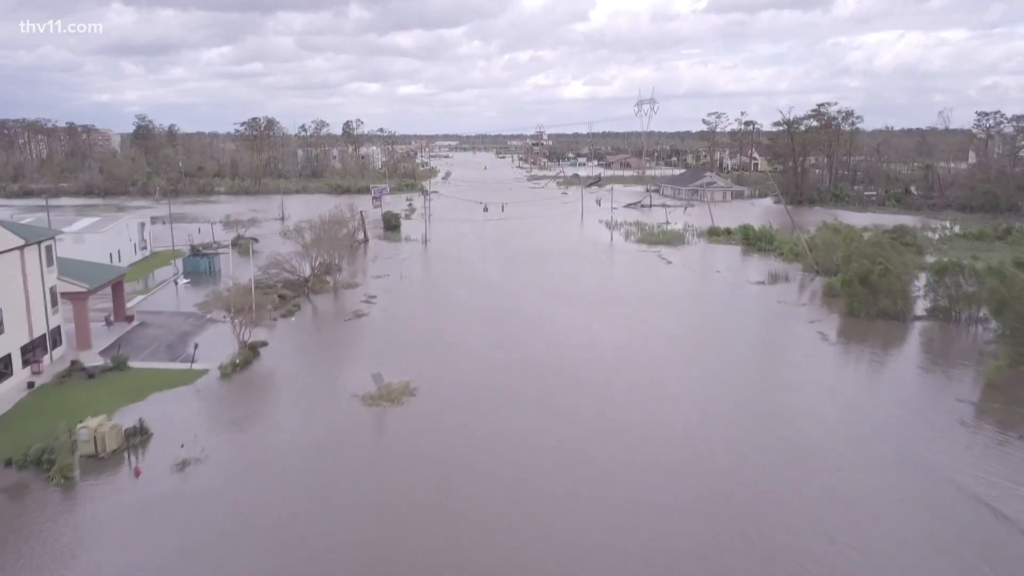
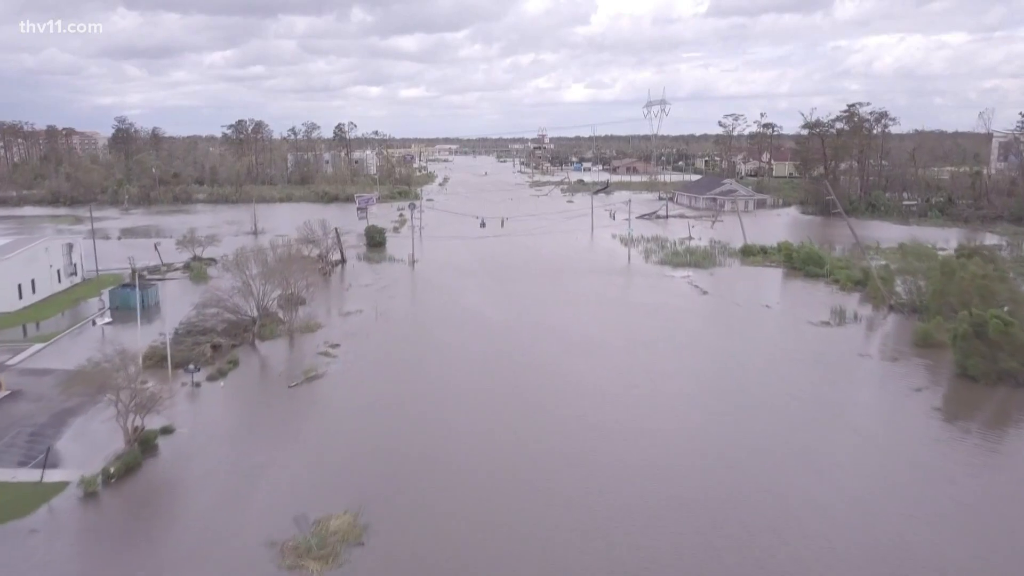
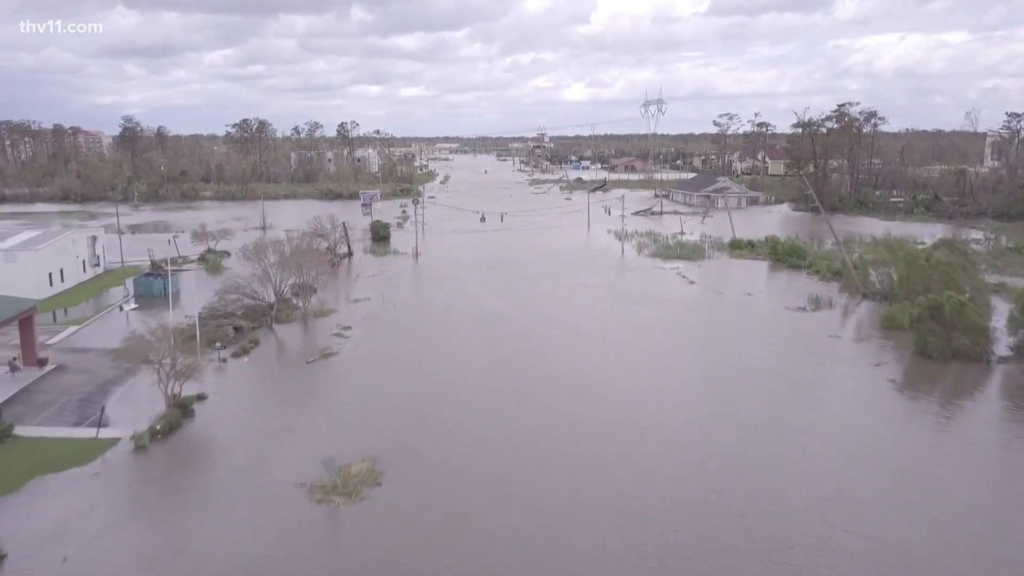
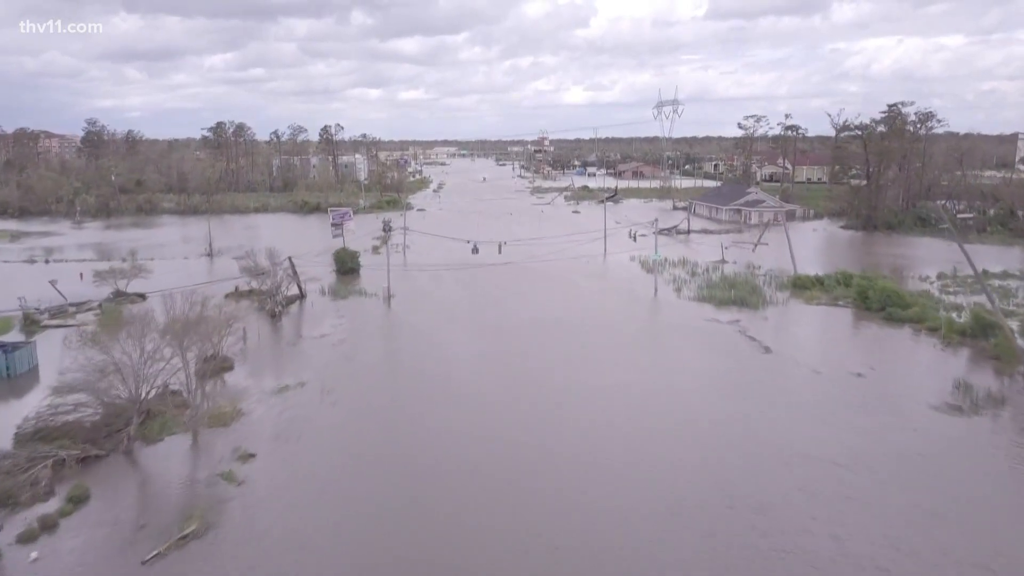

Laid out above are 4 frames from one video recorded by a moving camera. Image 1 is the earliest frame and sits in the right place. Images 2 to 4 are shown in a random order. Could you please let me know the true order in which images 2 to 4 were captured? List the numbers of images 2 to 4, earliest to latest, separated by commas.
3, 2, 4
